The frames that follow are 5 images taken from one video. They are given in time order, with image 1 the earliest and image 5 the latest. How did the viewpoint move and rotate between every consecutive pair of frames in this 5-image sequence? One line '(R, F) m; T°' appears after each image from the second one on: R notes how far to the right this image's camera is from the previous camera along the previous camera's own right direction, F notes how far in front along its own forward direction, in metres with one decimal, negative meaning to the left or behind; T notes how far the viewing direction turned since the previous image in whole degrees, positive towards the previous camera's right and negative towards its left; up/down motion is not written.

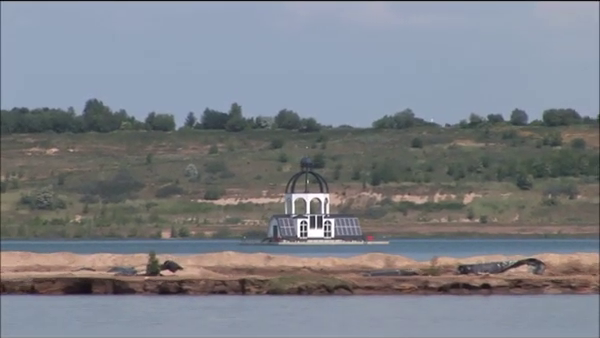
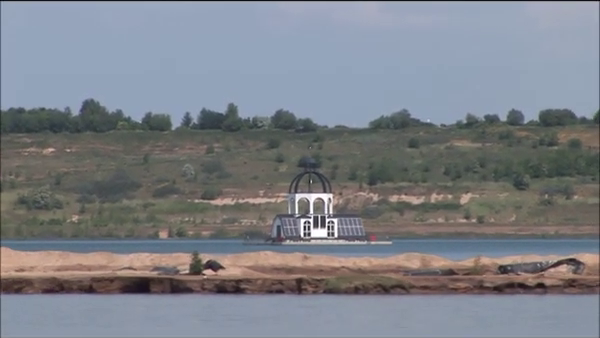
(-0.9, -0.3) m; 0°
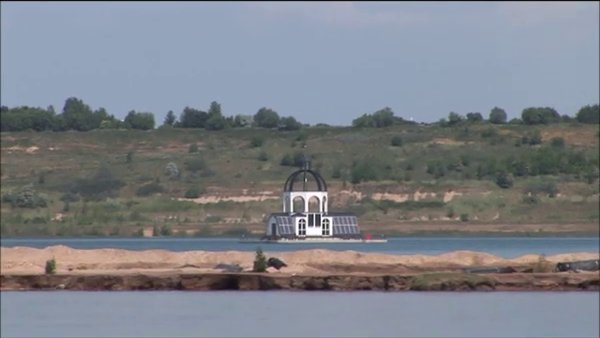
(-1.6, -0.4) m; +1°
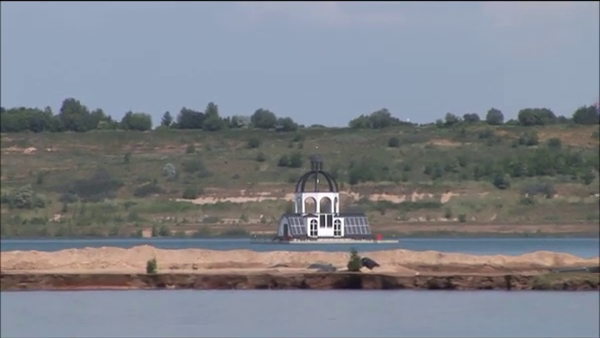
(-2.0, -0.5) m; 0°
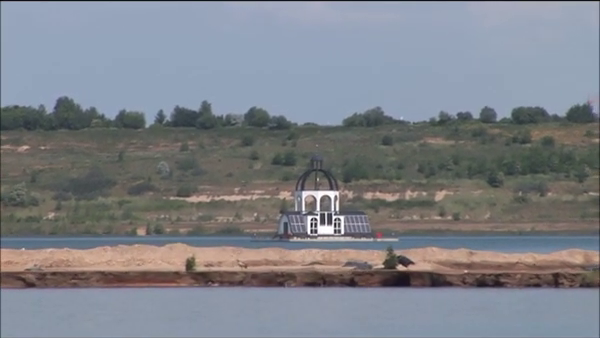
(-0.9, -0.2) m; 0°
